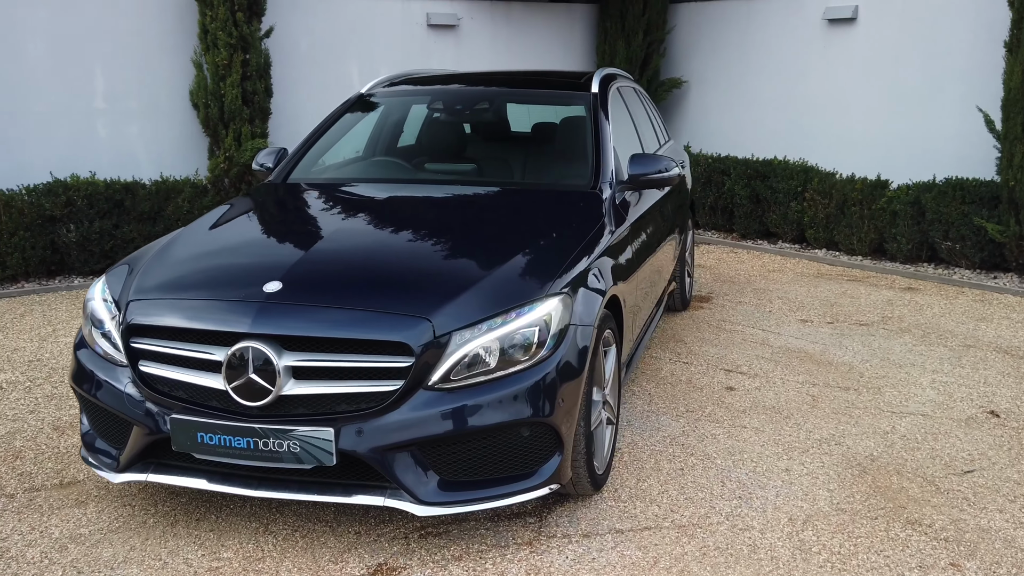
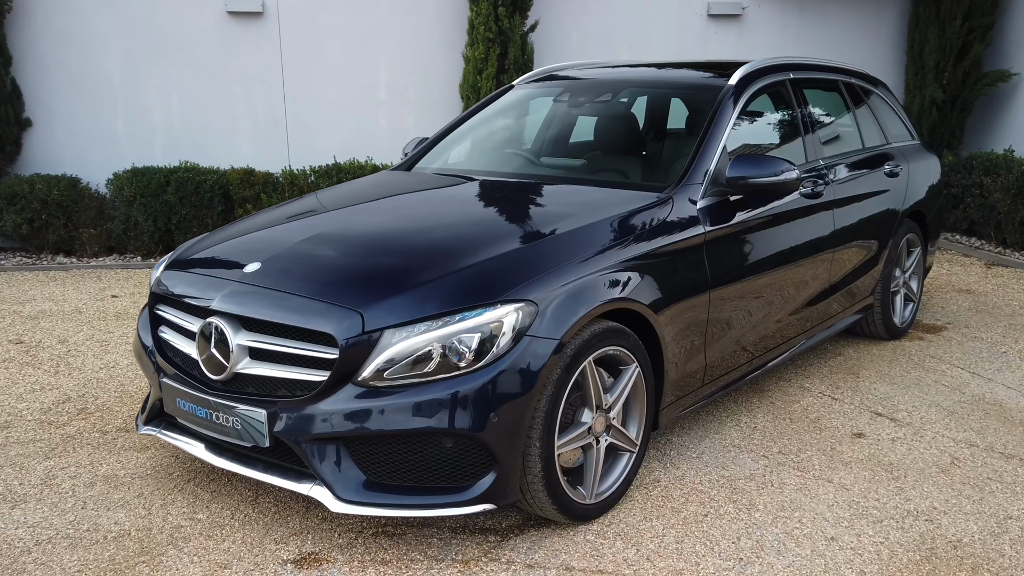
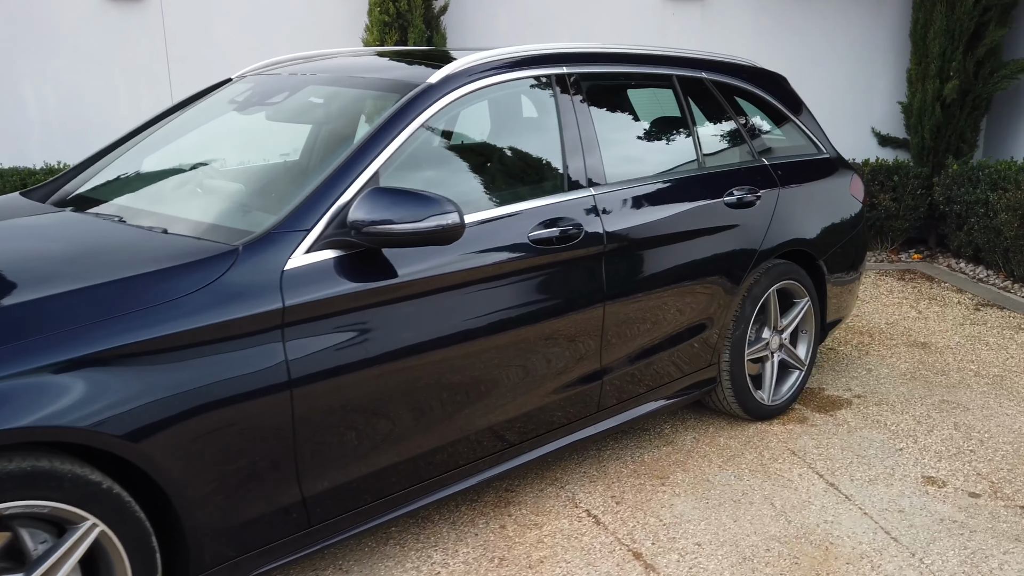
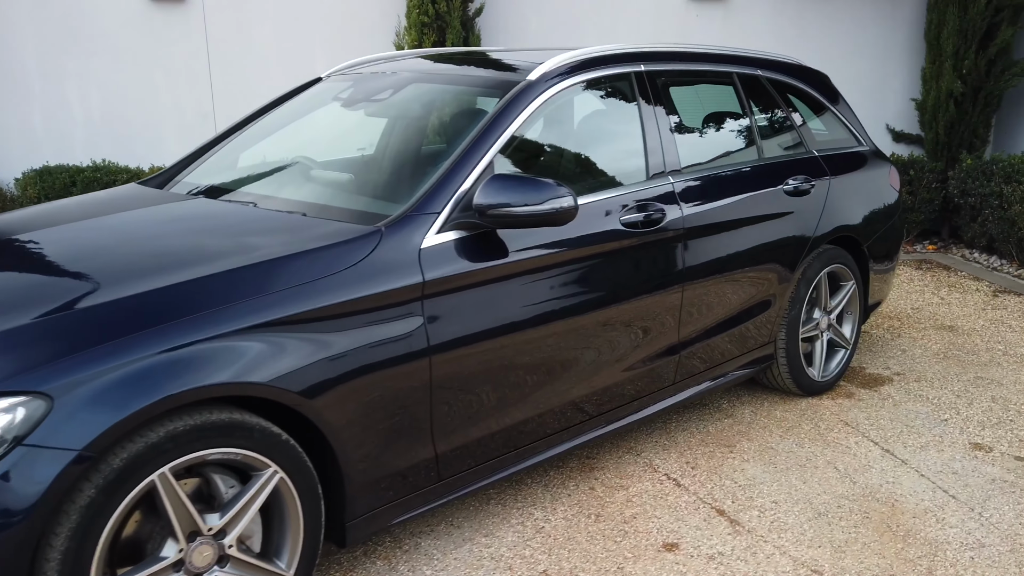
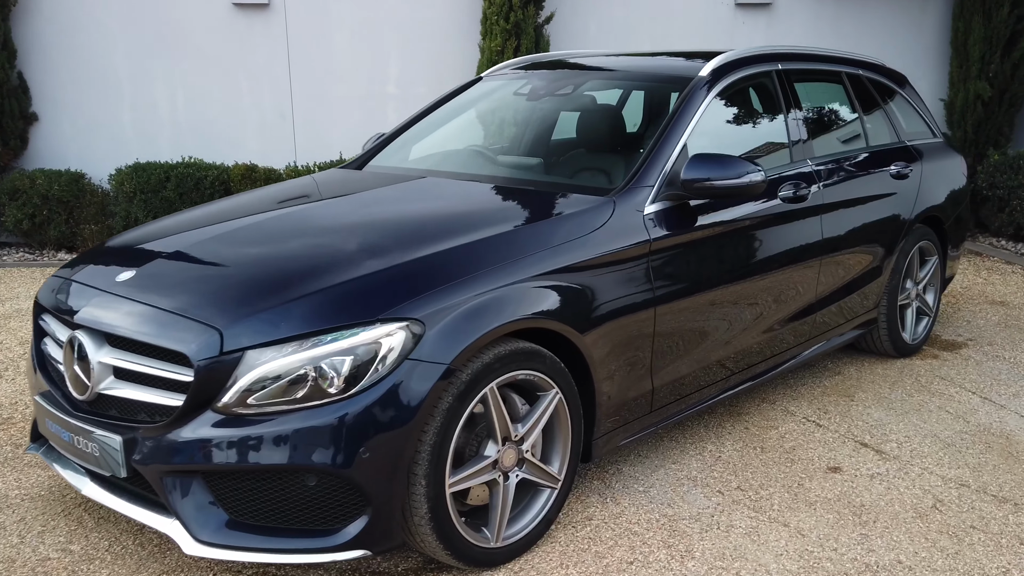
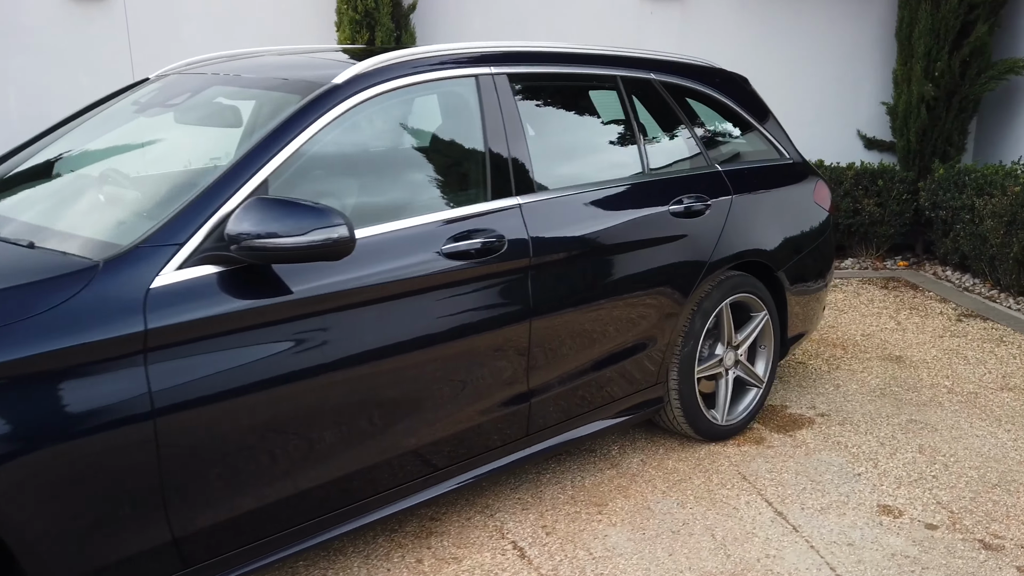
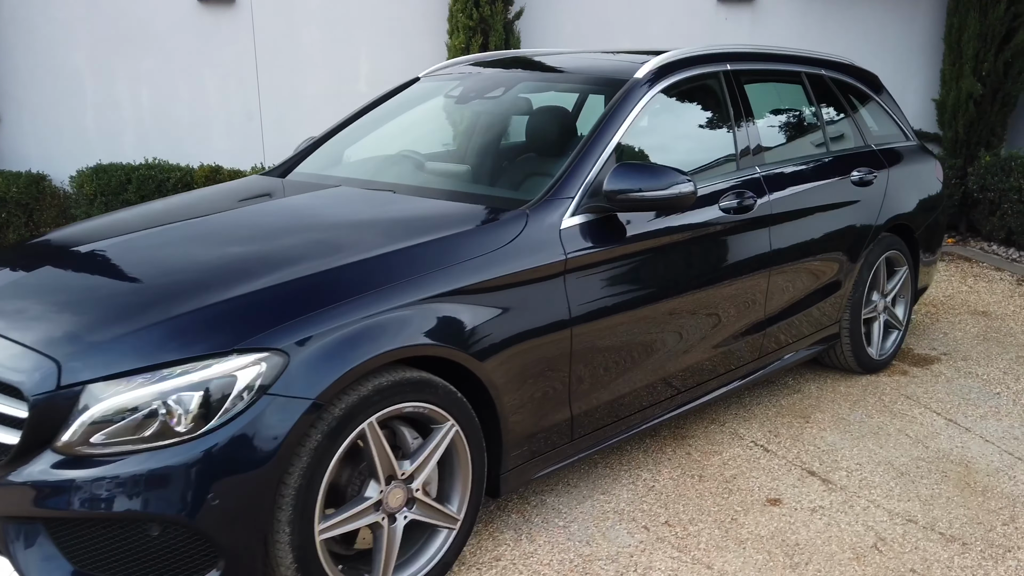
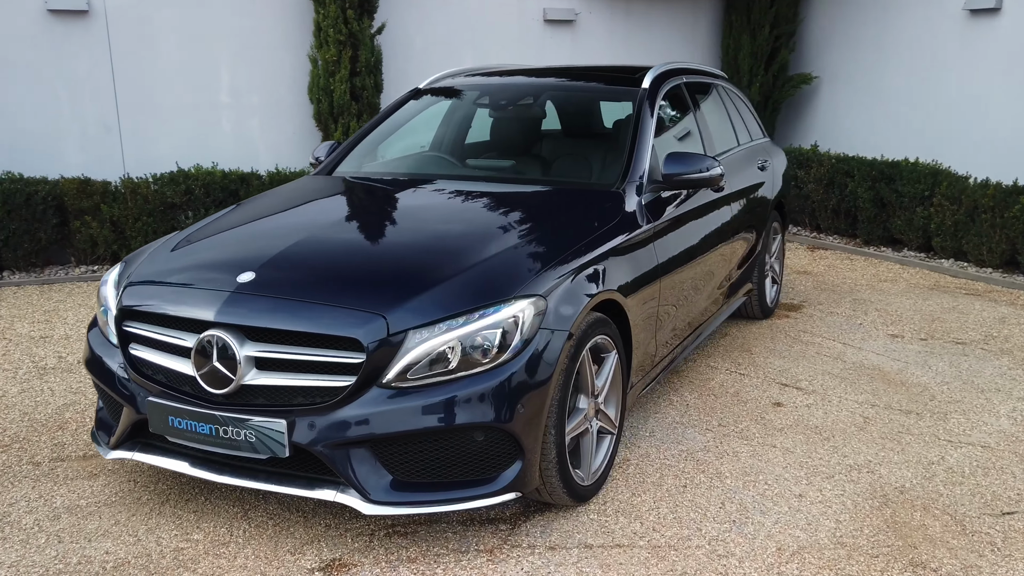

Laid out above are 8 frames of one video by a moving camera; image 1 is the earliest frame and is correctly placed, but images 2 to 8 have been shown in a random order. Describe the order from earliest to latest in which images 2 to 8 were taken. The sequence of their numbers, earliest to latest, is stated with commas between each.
8, 2, 5, 7, 4, 3, 6
